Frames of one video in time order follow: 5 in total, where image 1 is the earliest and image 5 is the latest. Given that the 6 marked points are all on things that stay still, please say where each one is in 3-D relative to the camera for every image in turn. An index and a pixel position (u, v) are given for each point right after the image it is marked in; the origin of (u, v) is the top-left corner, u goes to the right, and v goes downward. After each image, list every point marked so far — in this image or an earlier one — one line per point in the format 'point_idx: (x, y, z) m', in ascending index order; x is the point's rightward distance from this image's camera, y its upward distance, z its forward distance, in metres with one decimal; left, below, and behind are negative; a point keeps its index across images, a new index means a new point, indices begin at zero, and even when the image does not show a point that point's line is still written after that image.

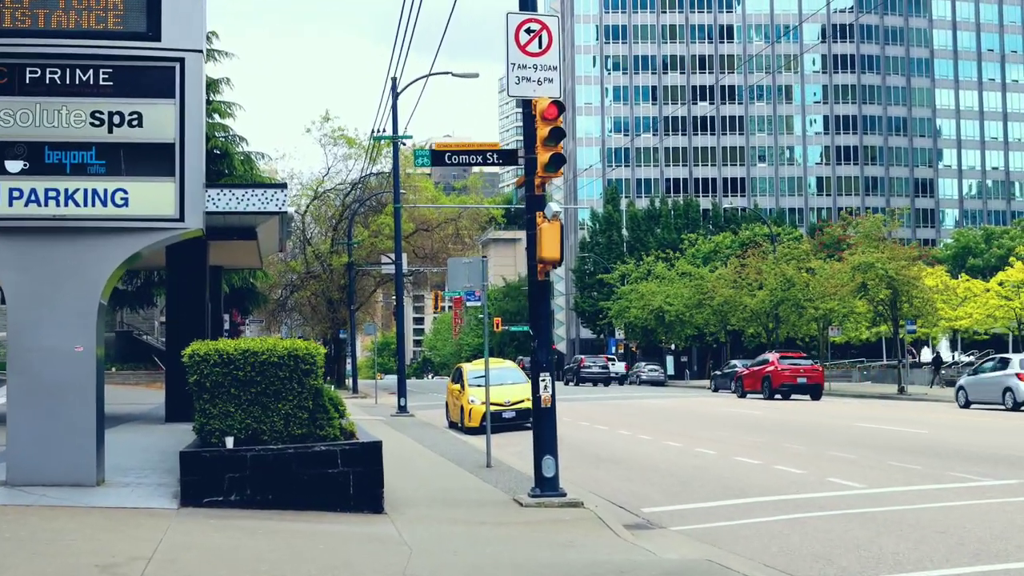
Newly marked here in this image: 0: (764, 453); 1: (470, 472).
0: (+4.1, -2.7, +18.0) m
1: (-0.6, -2.6, +15.8) m
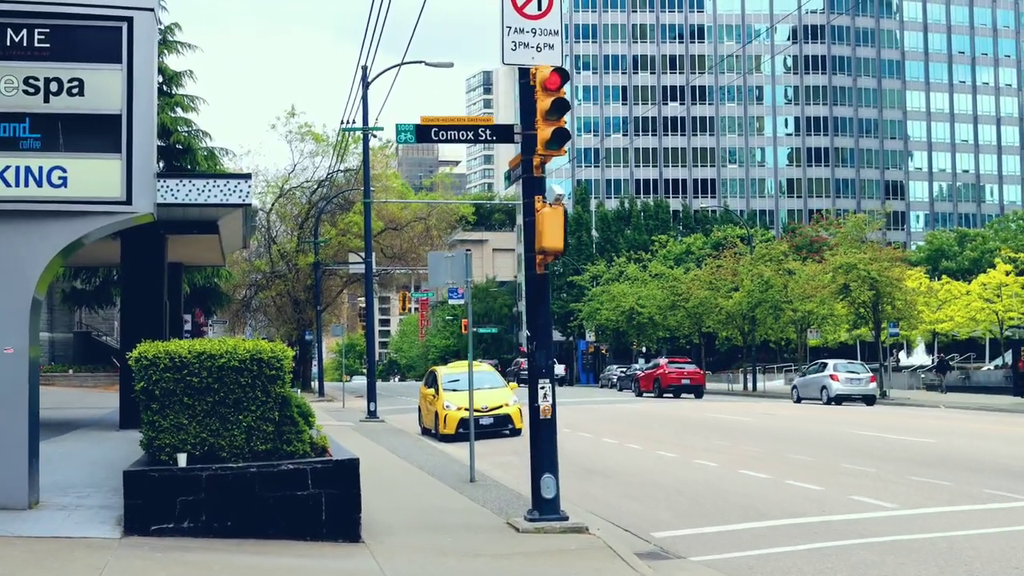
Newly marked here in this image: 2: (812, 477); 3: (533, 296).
0: (+3.9, -2.7, +16.7) m
1: (-0.7, -2.5, +14.3) m
2: (+4.1, -2.6, +15.1) m
3: (+0.2, -0.1, +10.8) m
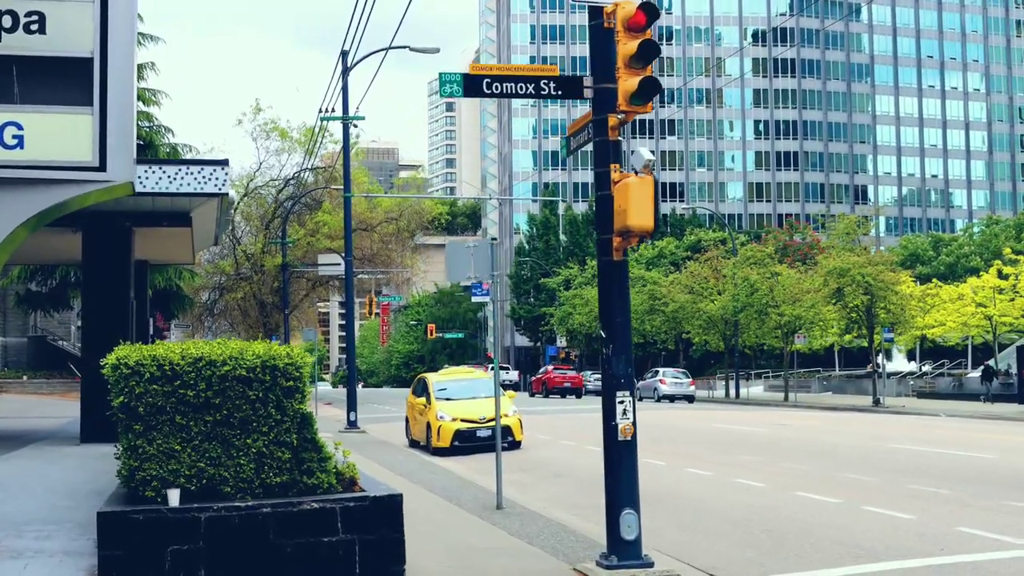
0: (+4.2, -2.6, +14.7) m
1: (-0.3, -2.5, +12.1) m
2: (+4.4, -2.5, +13.2) m
3: (+0.7, 0.0, +8.7) m
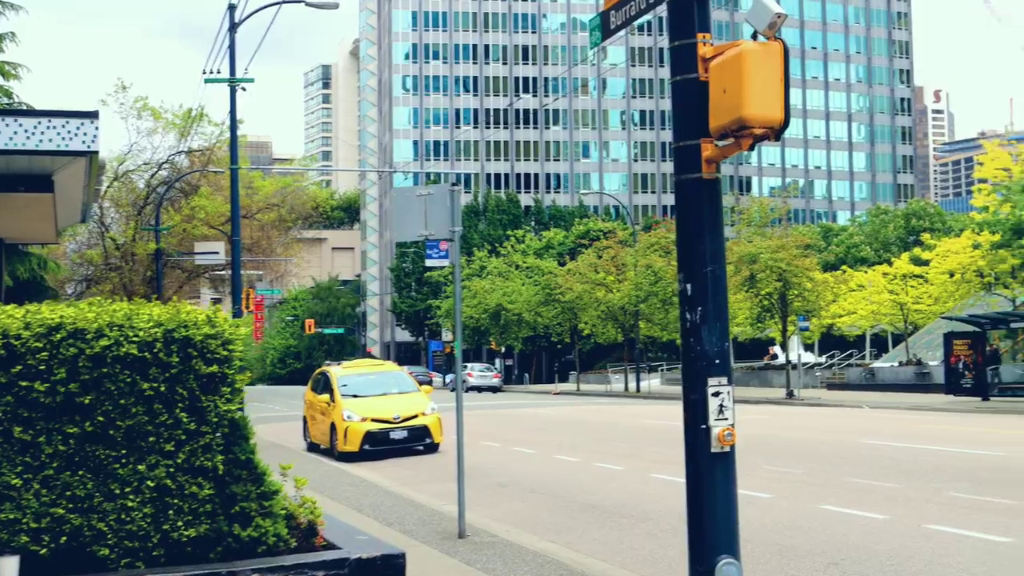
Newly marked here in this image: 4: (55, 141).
0: (+3.7, -2.3, +12.1) m
1: (-0.5, -2.1, +9.1) m
2: (+4.1, -2.2, +10.6) m
3: (+0.9, +0.3, +5.8) m
4: (-4.9, +1.6, +12.0) m
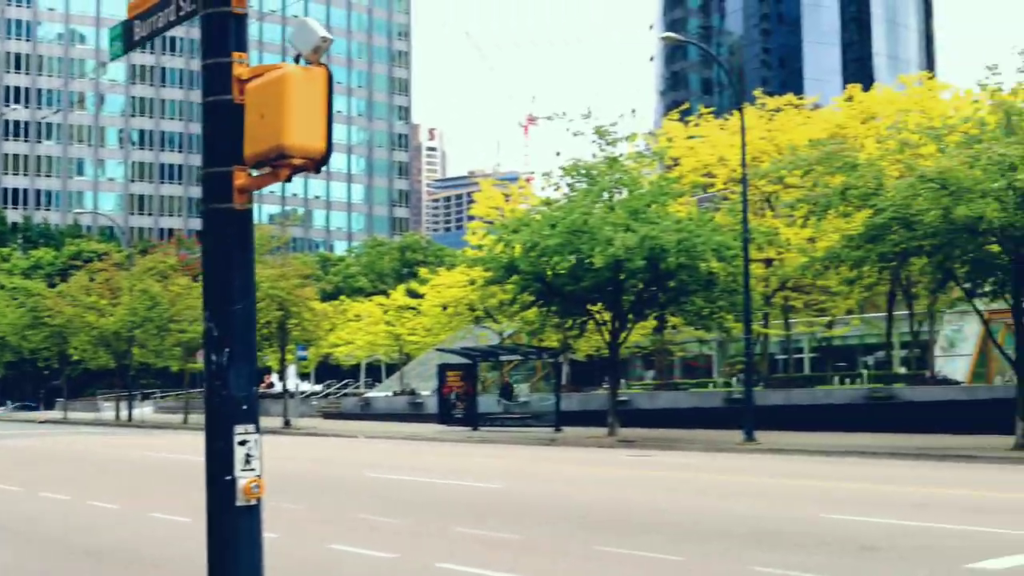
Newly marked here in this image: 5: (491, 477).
0: (-1.5, -2.6, +12.3) m
1: (-4.1, -2.3, +7.7) m
2: (-0.6, -2.5, +11.1) m
3: (-1.4, +0.2, +5.4) m
4: (-9.3, +1.5, +8.7) m
5: (-0.3, -3.0, +18.5) m
